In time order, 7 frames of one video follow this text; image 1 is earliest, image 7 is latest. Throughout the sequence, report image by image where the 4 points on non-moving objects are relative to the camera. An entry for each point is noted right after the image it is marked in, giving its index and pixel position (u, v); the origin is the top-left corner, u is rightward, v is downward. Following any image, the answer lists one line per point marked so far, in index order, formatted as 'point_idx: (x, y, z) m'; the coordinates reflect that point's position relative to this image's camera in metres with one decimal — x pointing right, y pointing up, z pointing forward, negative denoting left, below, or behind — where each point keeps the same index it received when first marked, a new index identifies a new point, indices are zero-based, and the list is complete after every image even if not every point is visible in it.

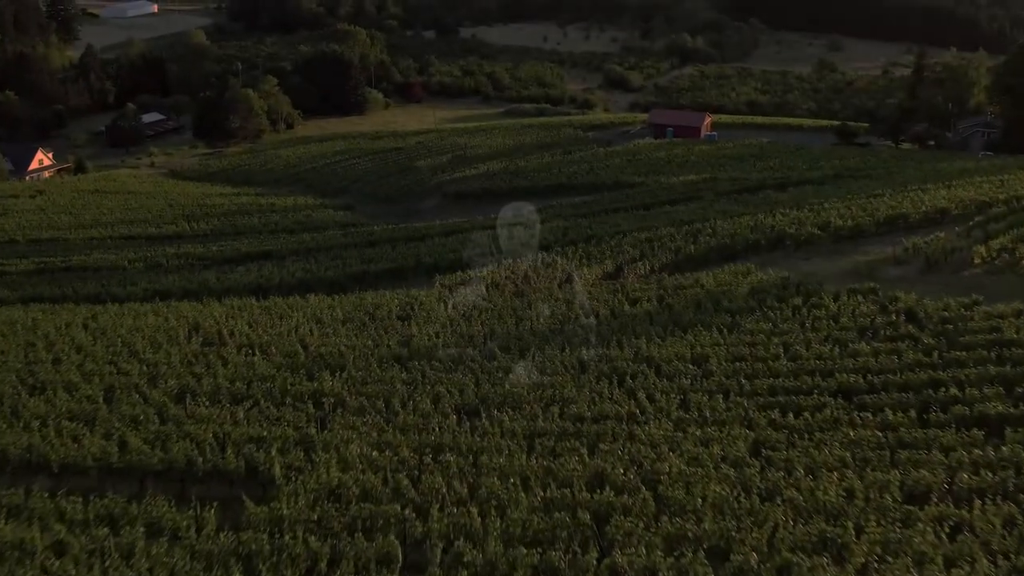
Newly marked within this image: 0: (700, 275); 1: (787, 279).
0: (+1.9, +0.1, +16.7) m
1: (+2.7, +0.1, +16.0) m
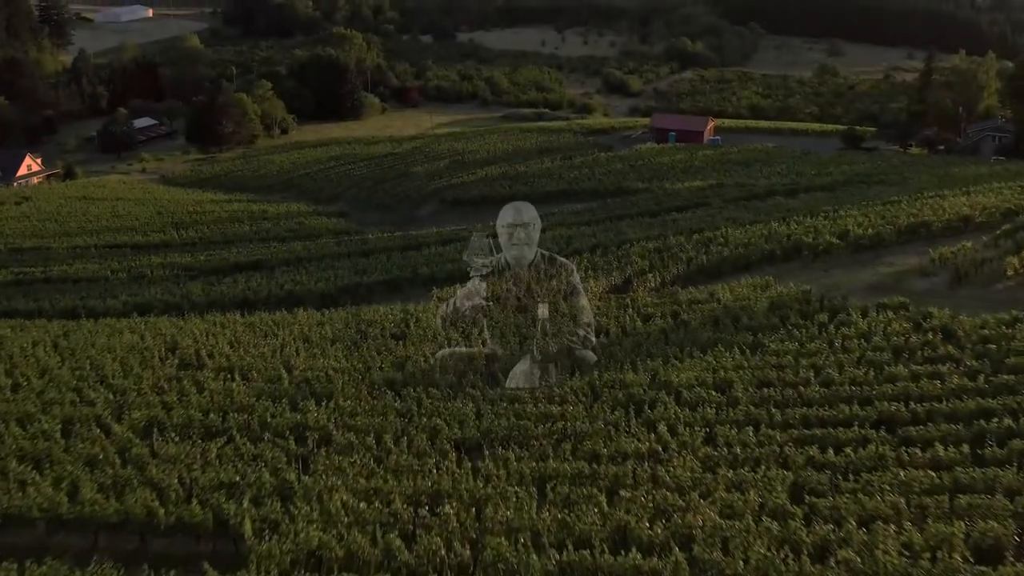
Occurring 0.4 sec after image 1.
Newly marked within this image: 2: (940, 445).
0: (+1.9, 0.0, +15.7) m
1: (+2.7, 0.0, +14.9) m
2: (+2.5, -0.9, +9.5) m
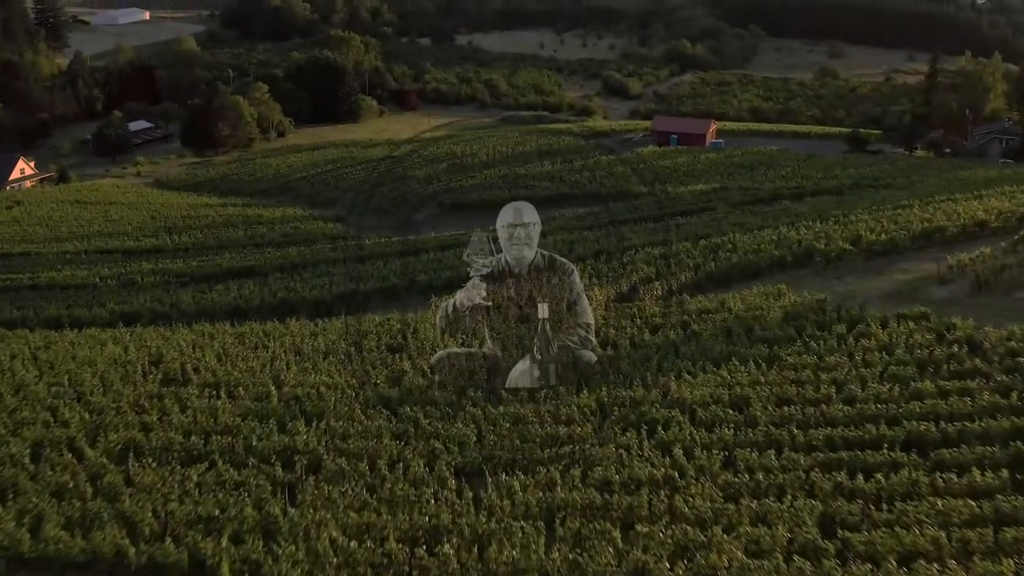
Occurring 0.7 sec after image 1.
0: (+2.0, -0.1, +15.0) m
1: (+2.7, -0.1, +14.3) m
2: (+2.5, -1.0, +8.9) m
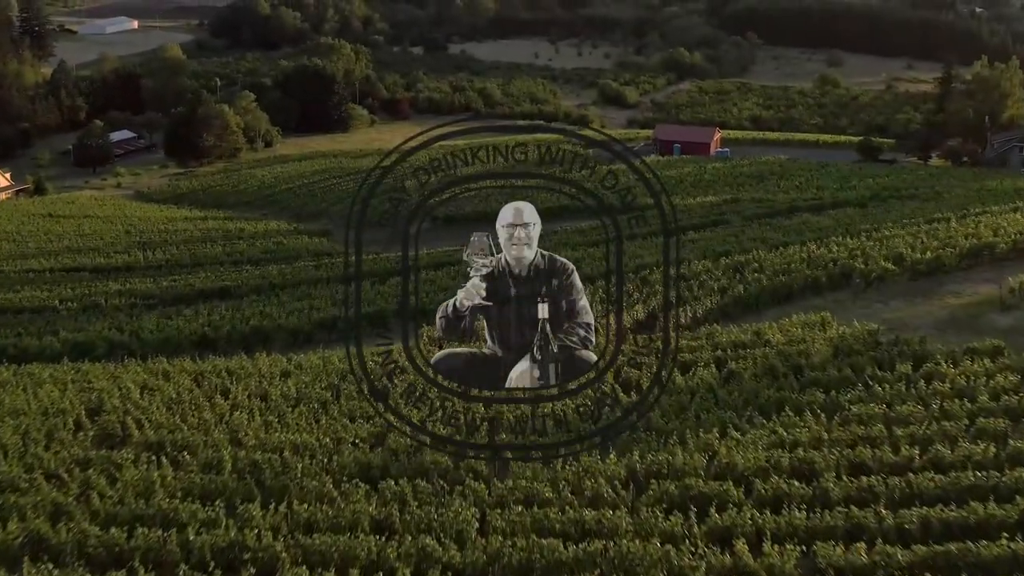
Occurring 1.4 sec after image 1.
0: (+2.0, -0.3, +13.1) m
1: (+2.7, -0.3, +12.3) m
2: (+2.6, -1.2, +6.9) m
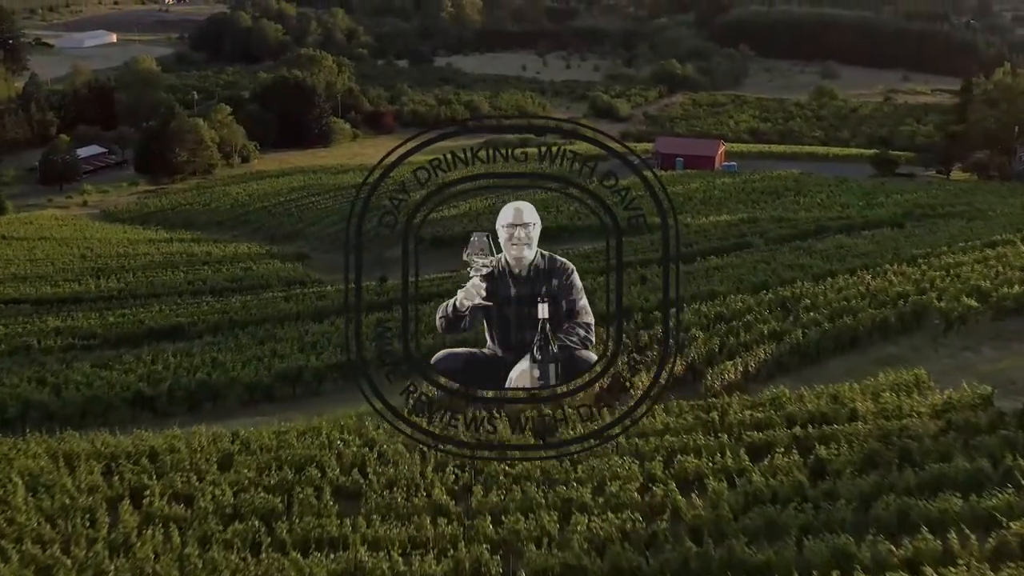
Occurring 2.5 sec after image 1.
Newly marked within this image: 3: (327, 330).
0: (+2.0, -0.6, +10.3) m
1: (+2.8, -0.6, +9.6) m
2: (+2.7, -1.4, +4.2) m
3: (-1.8, -0.4, +15.5) m
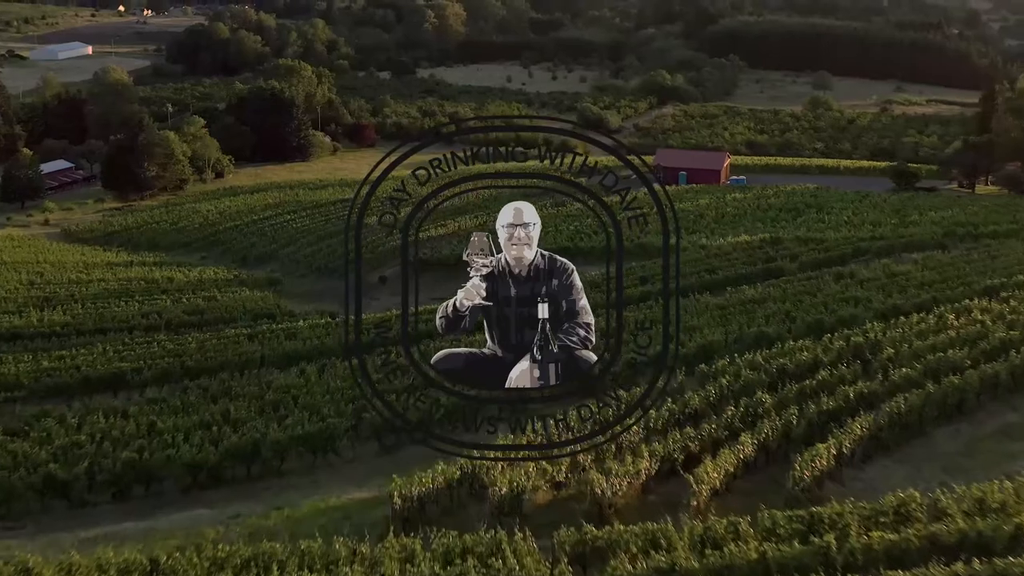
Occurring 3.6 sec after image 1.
0: (+2.2, -0.9, +7.6) m
1: (+2.9, -0.9, +6.8) m
2: (+2.9, -1.7, +1.4) m
3: (-1.7, -0.8, +12.8) m
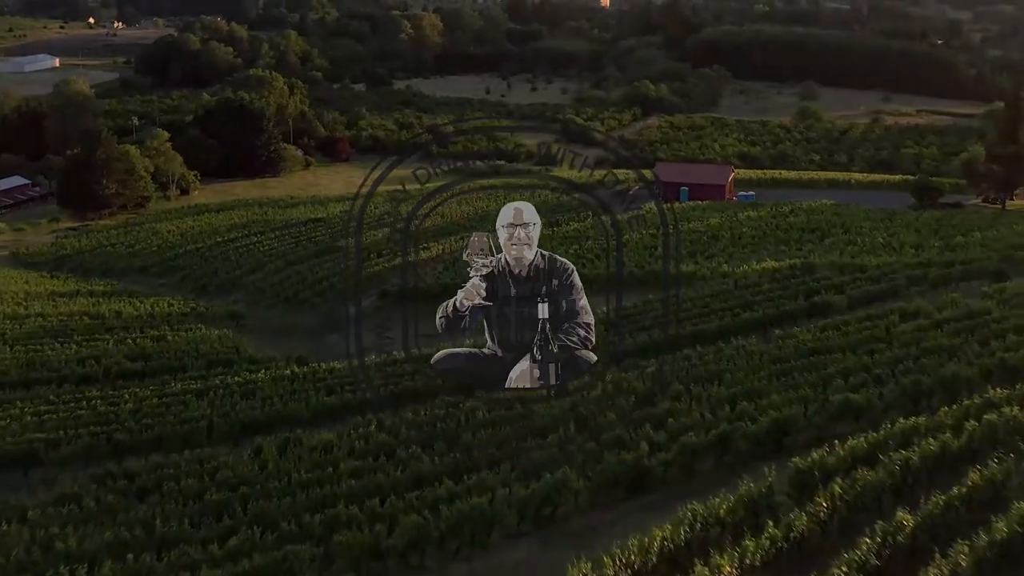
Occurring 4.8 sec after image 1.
0: (+2.3, -1.2, +4.7) m
1: (+3.1, -1.2, +3.9) m
2: (+3.1, -1.9, -1.5) m
3: (-1.6, -1.1, +9.8) m
